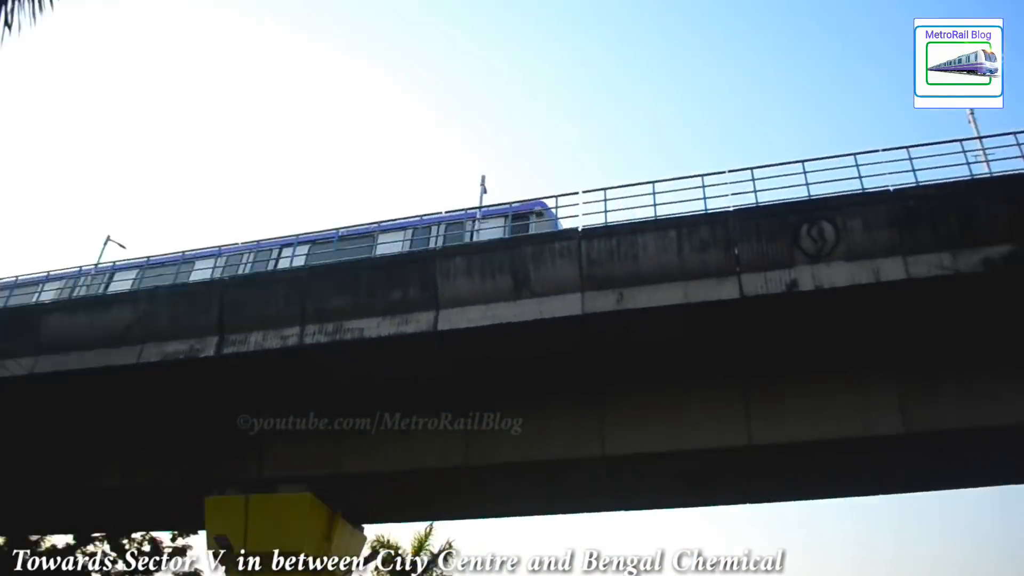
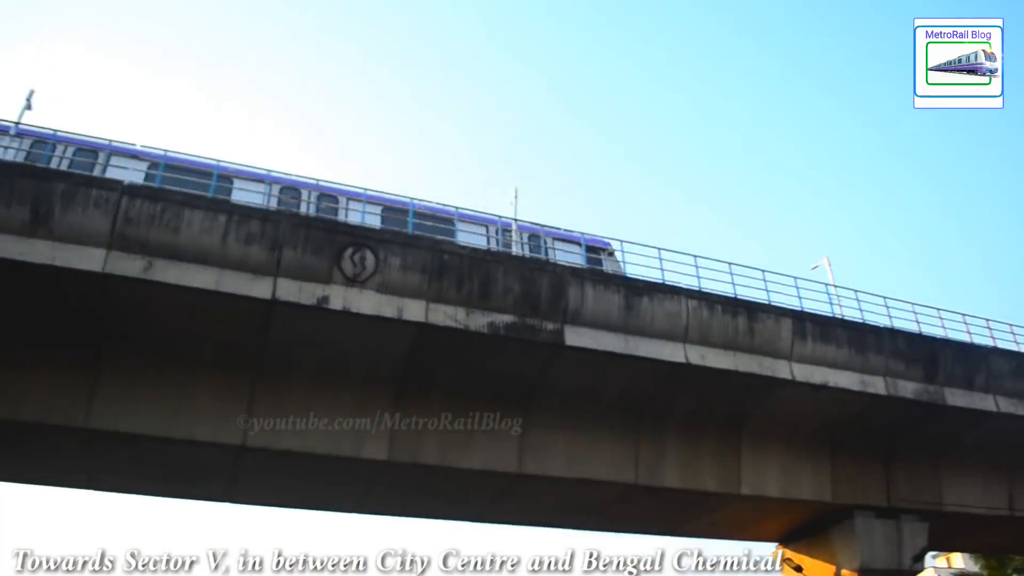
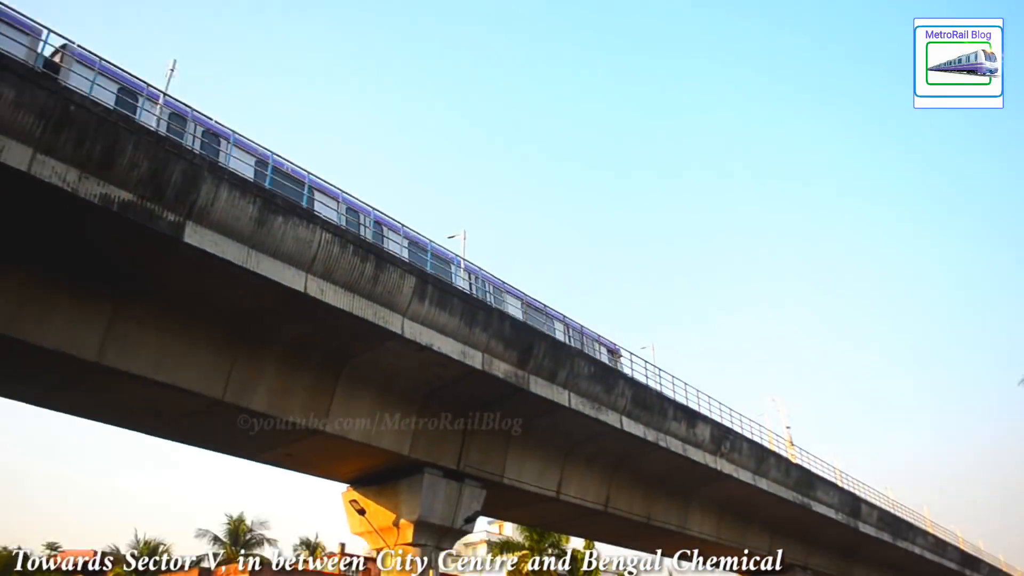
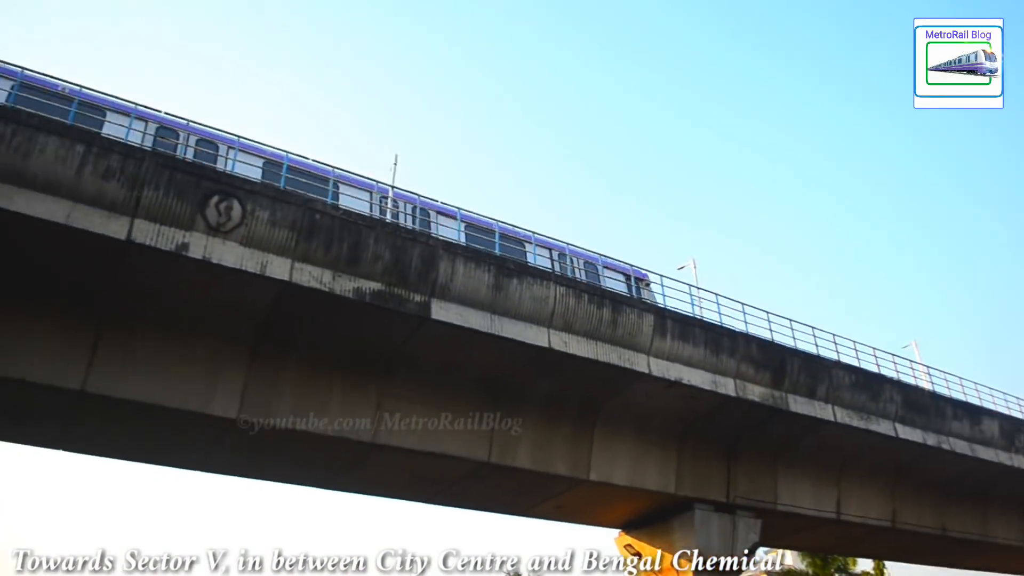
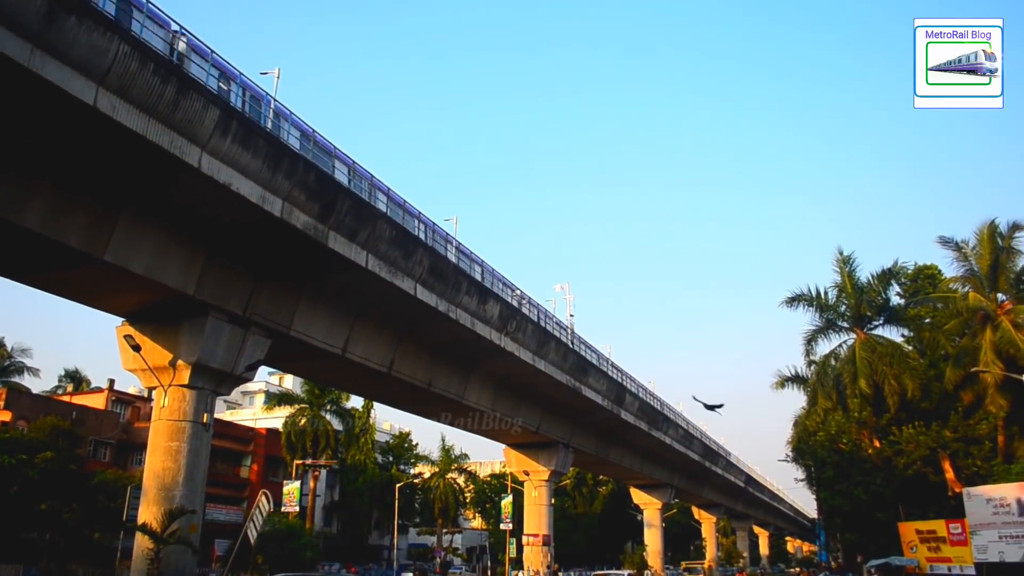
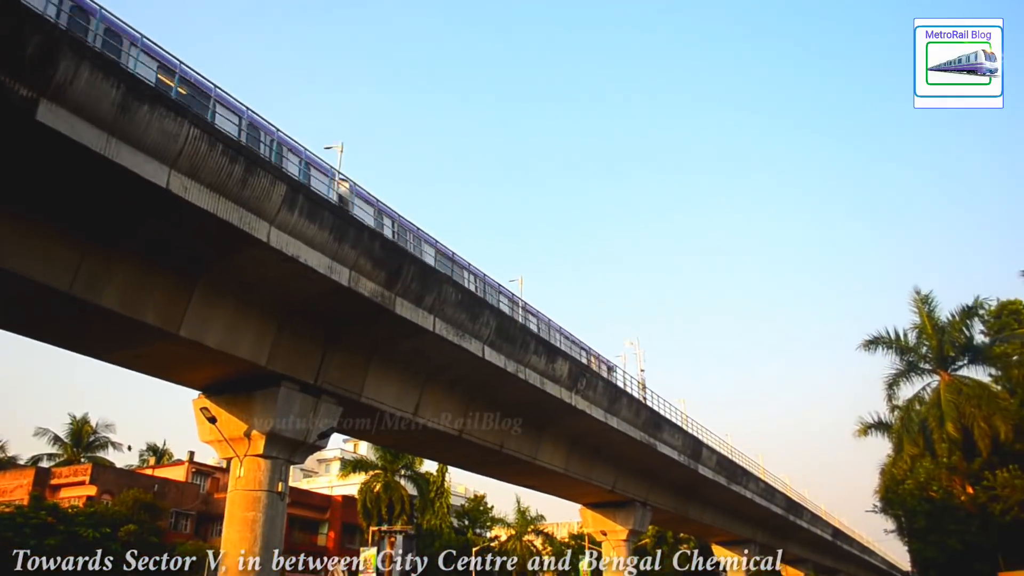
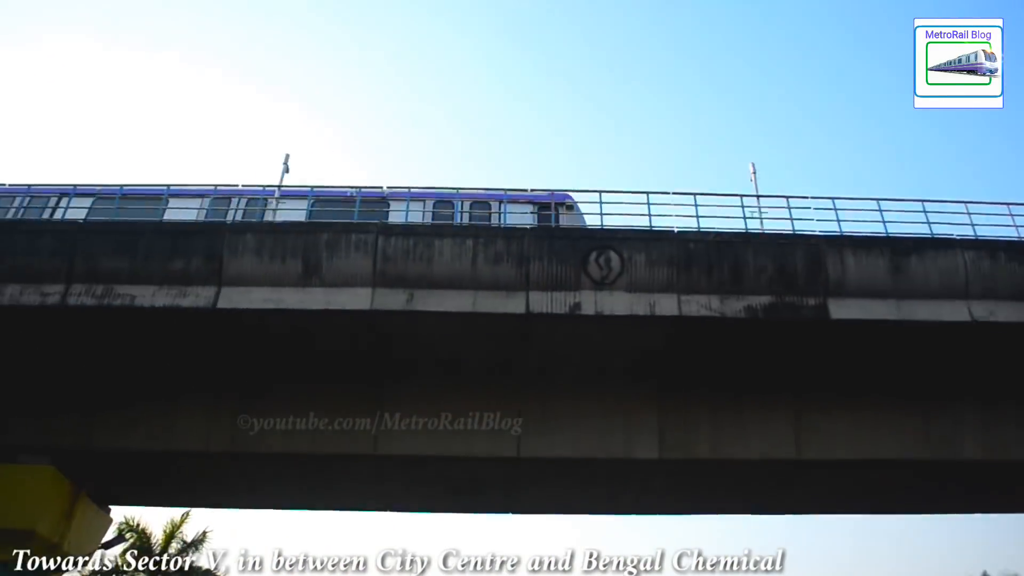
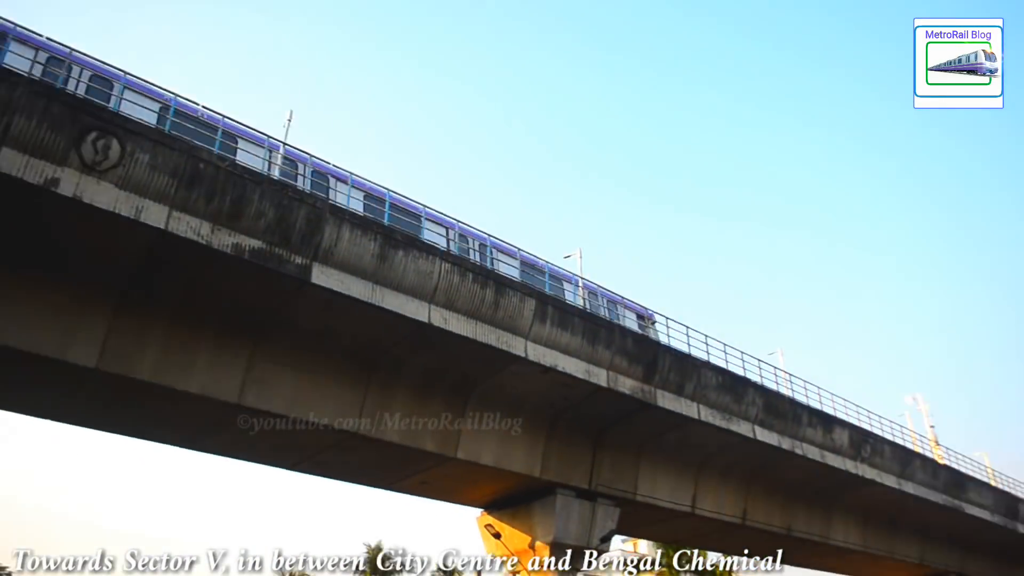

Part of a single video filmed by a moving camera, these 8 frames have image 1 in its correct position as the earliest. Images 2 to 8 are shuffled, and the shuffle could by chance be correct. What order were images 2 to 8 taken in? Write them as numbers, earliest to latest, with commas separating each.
7, 2, 4, 8, 3, 6, 5
